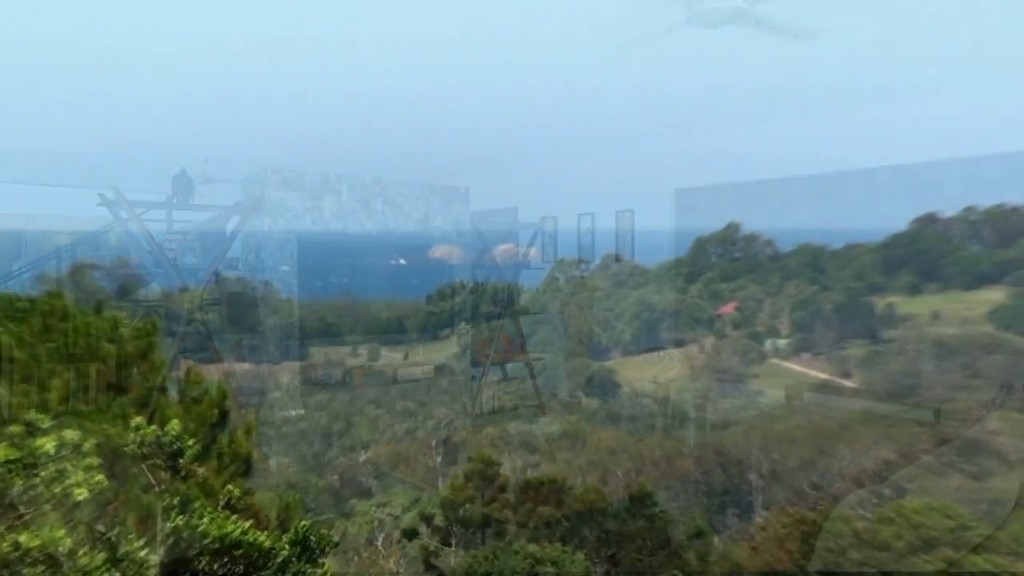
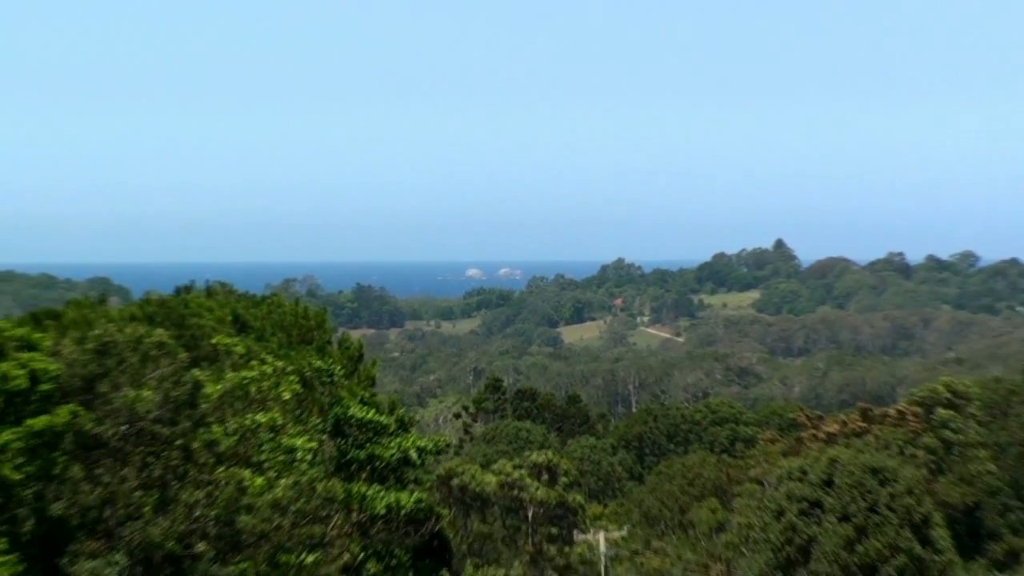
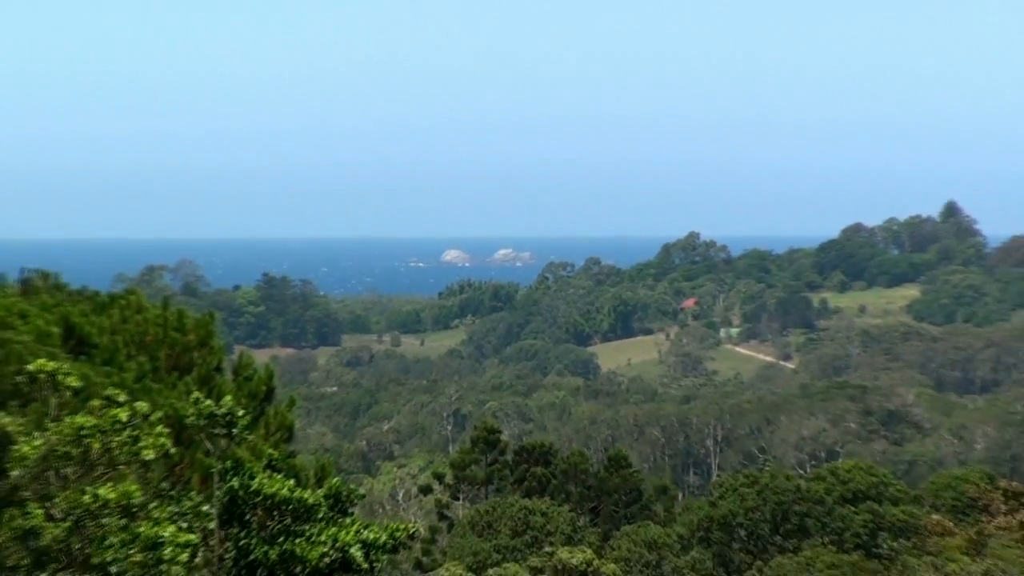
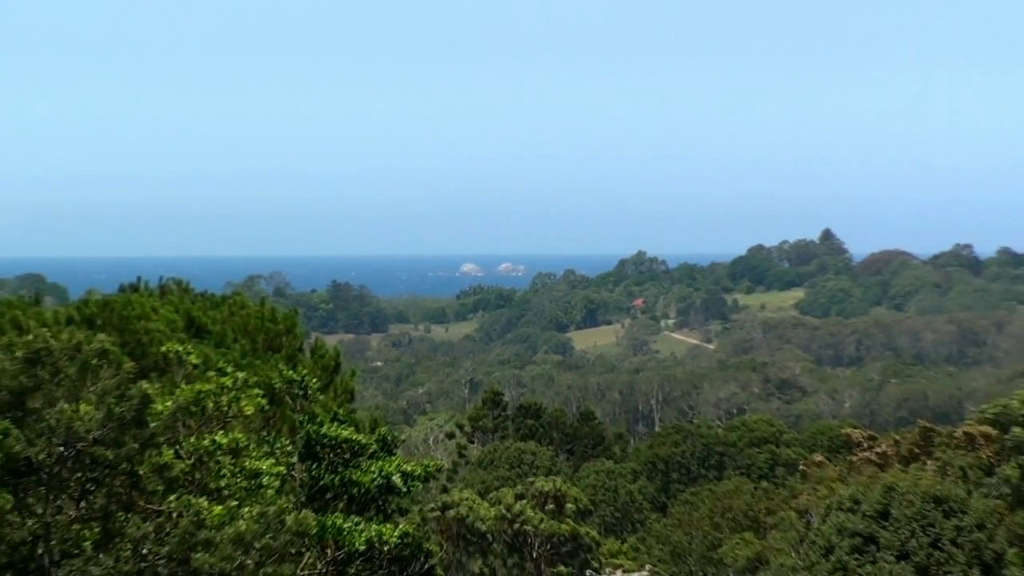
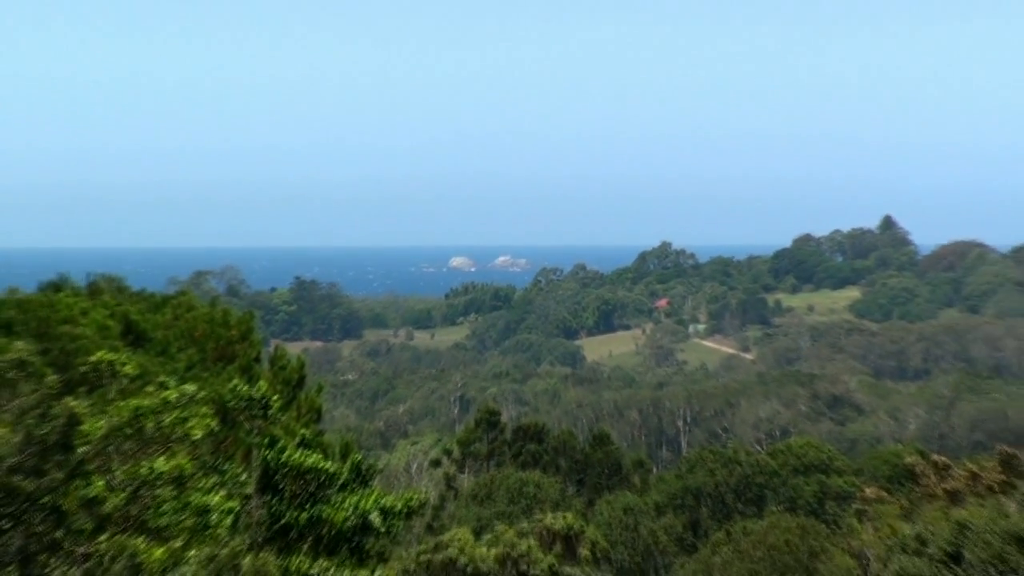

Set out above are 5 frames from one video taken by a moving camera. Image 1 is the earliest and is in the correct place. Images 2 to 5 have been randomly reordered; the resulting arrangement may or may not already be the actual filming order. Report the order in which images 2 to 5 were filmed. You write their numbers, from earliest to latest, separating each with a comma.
3, 5, 4, 2
